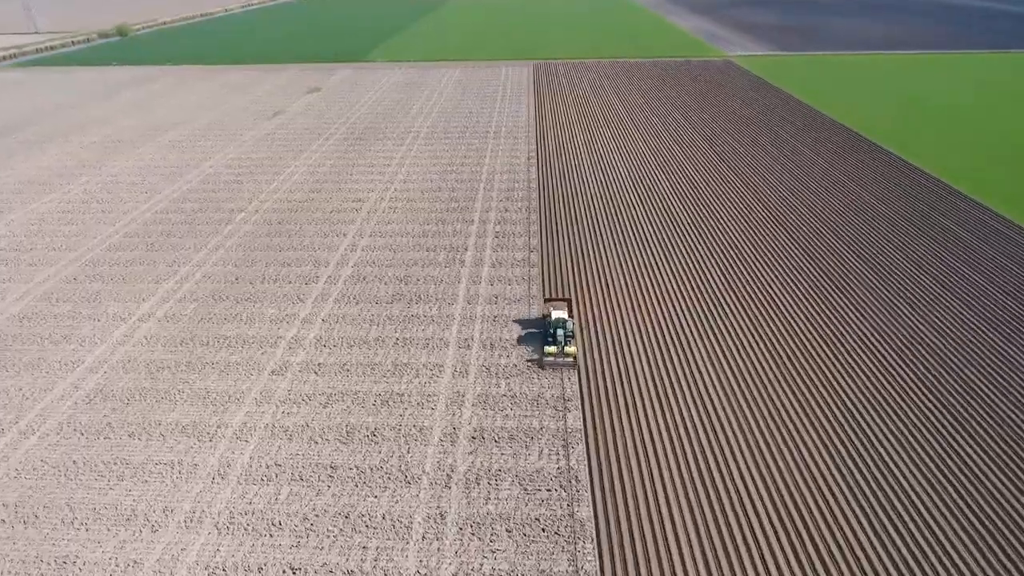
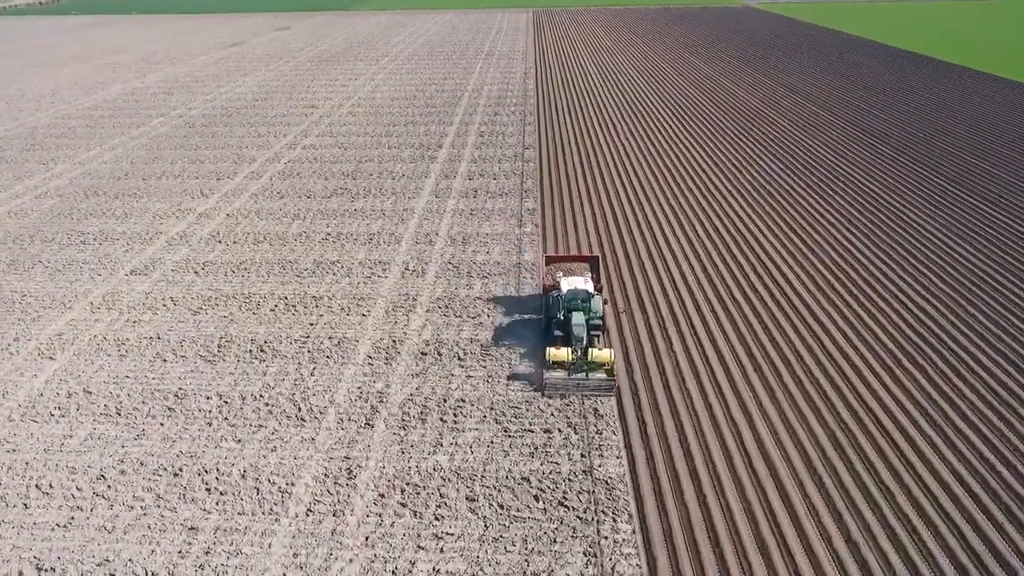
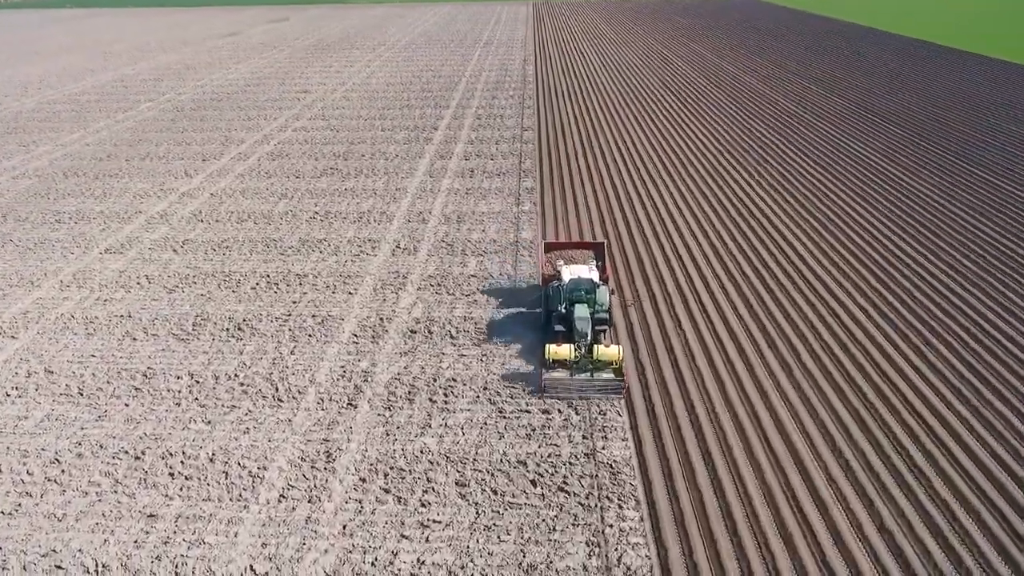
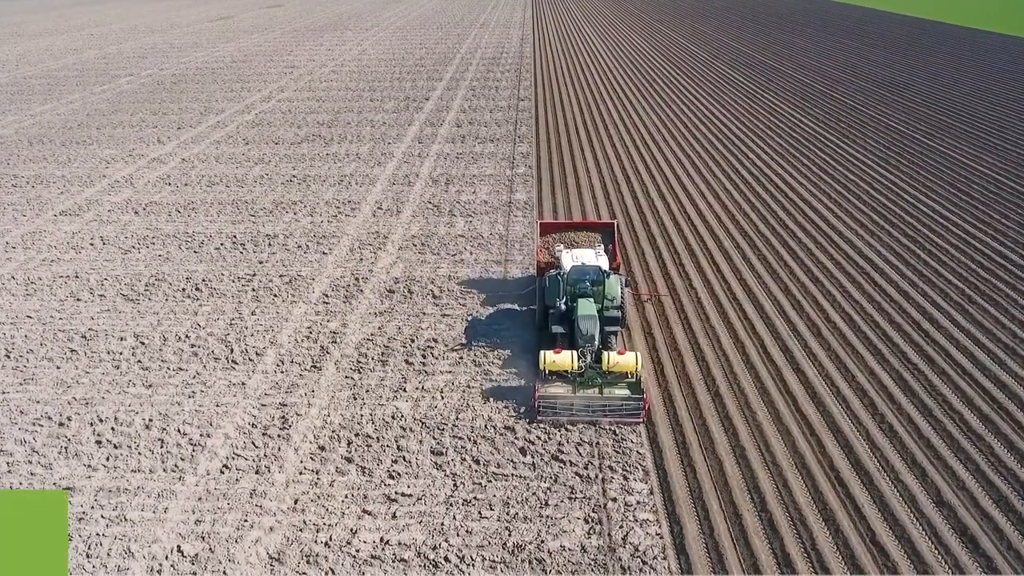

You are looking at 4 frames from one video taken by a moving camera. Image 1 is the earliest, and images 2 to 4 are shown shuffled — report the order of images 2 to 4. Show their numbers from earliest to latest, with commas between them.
2, 3, 4
